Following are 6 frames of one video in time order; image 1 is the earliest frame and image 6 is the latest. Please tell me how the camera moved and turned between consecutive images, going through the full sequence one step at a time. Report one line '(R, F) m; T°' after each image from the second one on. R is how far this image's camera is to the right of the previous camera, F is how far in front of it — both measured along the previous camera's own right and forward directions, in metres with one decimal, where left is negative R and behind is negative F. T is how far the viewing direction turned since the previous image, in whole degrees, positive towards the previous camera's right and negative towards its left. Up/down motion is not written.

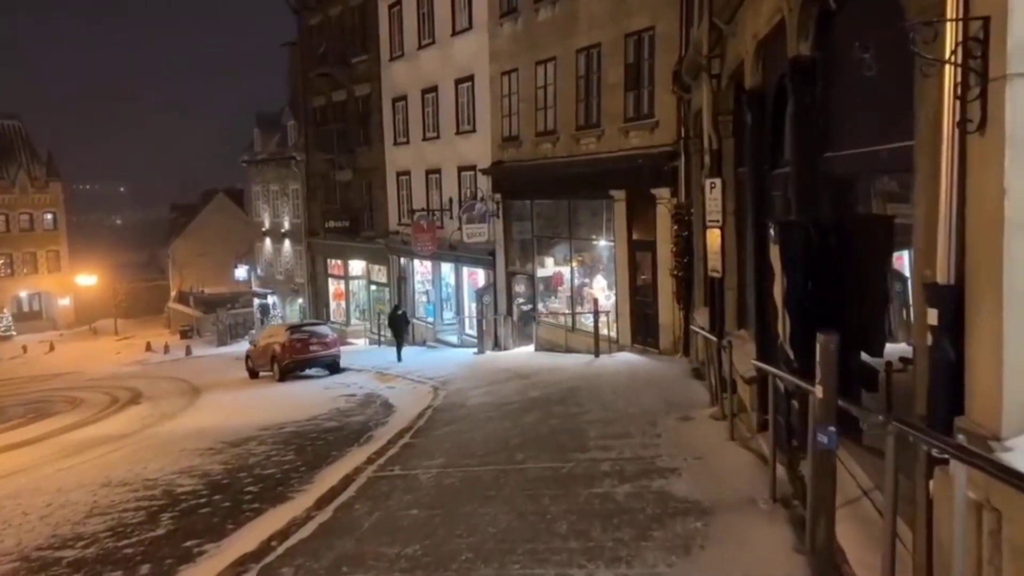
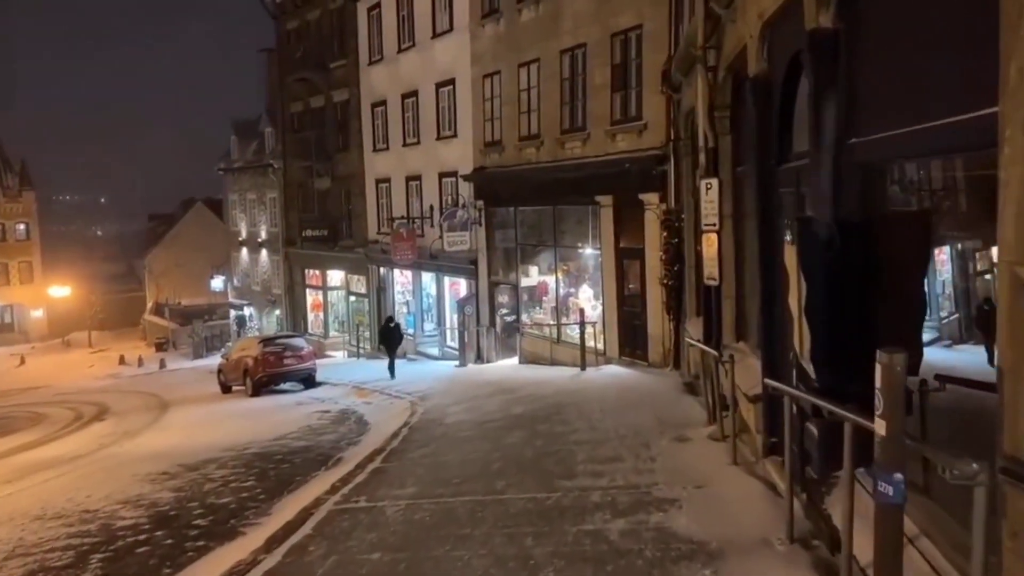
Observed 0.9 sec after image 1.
(+0.1, +0.9) m; +1°
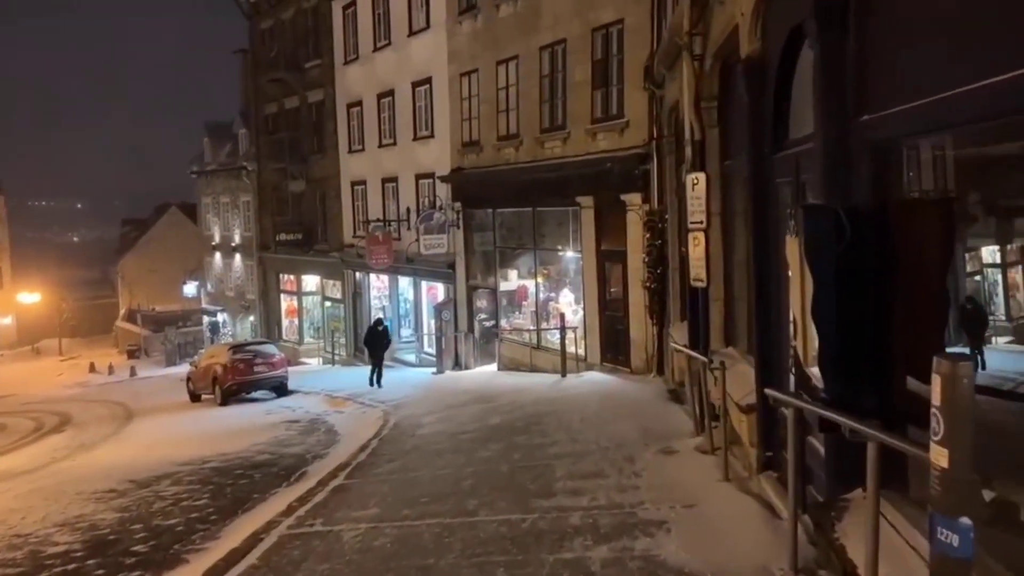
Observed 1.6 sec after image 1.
(+0.1, +0.7) m; +1°
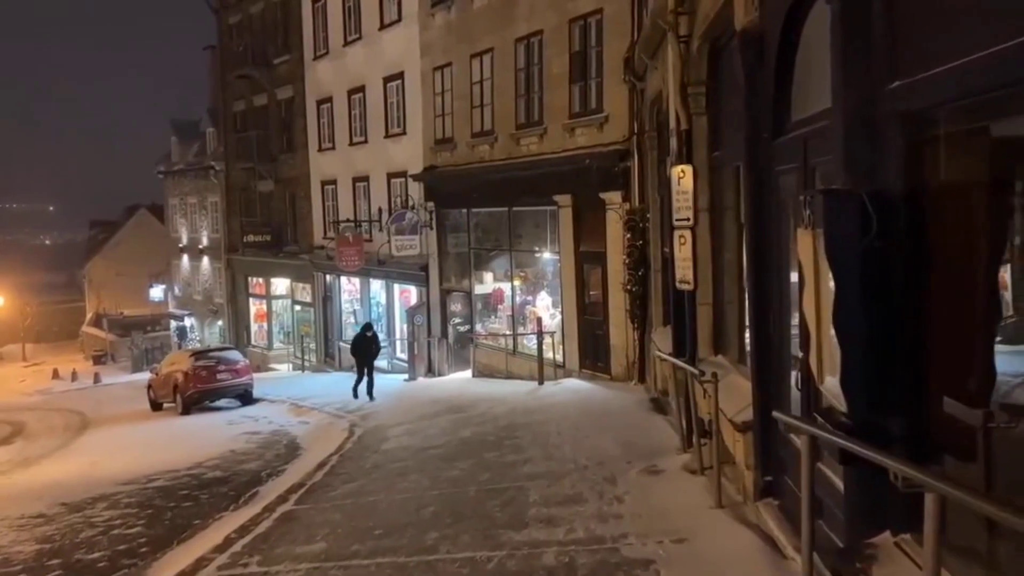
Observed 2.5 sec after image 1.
(+0.1, +0.9) m; +2°
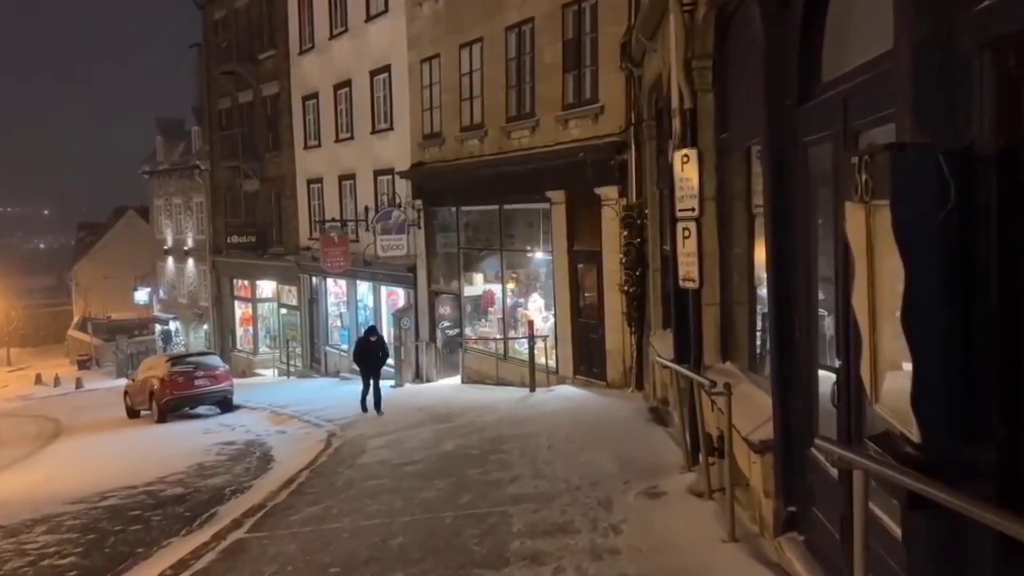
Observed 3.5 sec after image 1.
(+0.1, +1.0) m; 0°
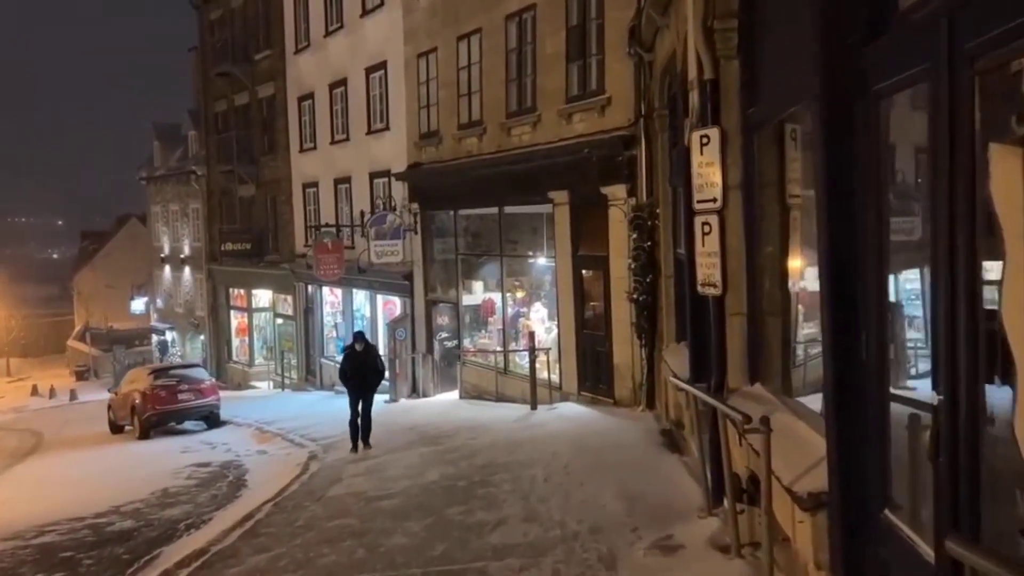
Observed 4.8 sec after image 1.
(+0.2, +1.4) m; -1°
